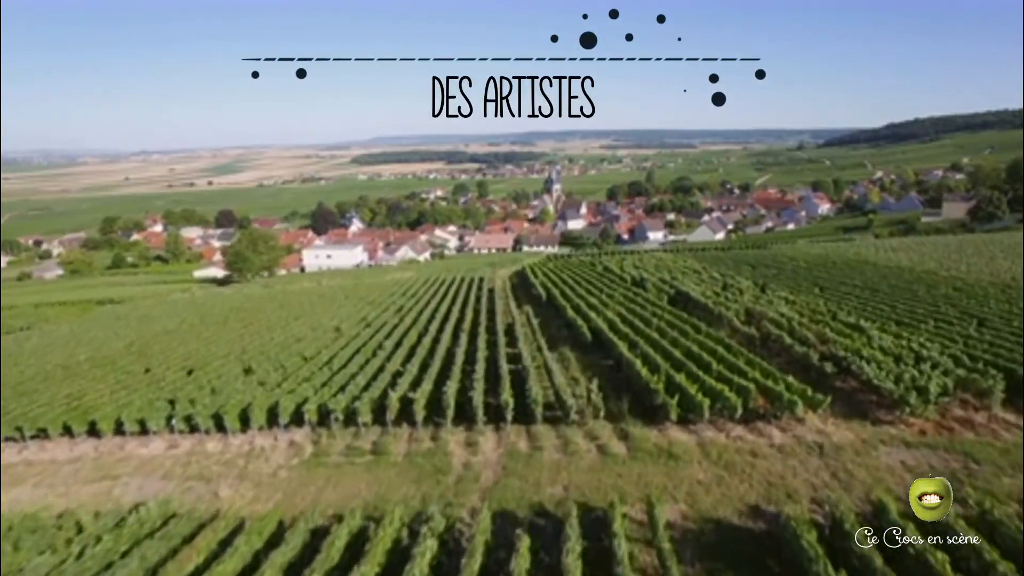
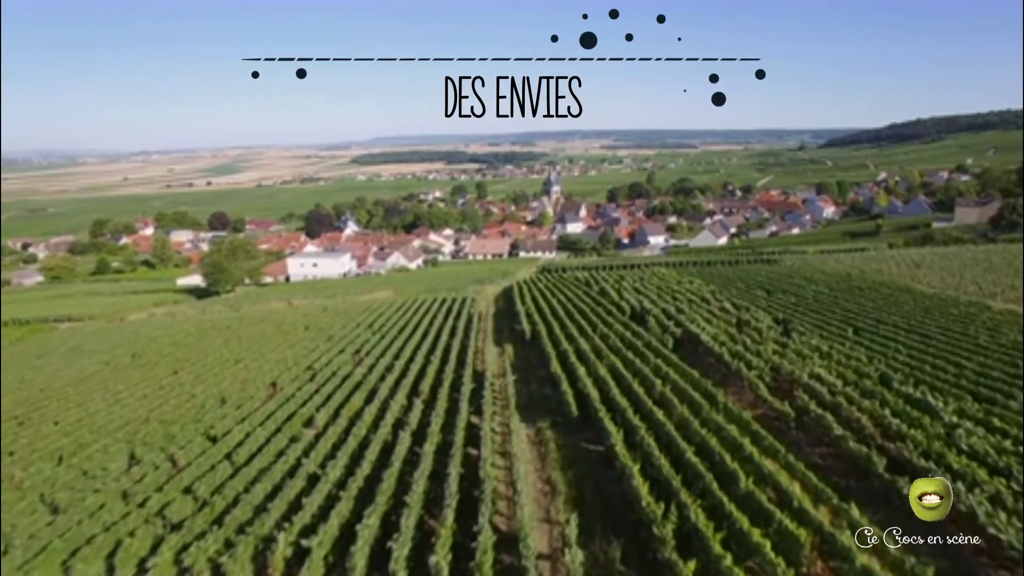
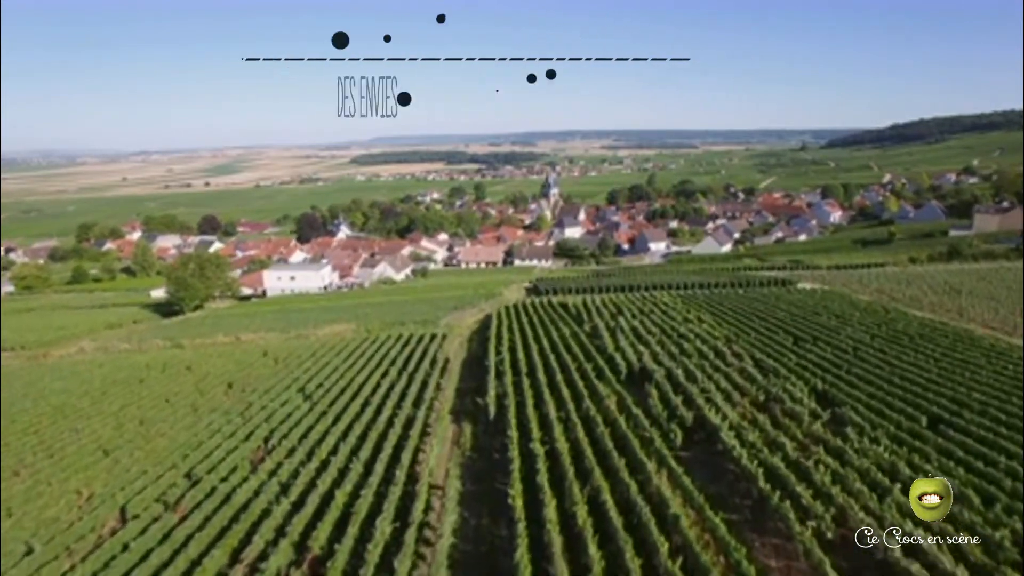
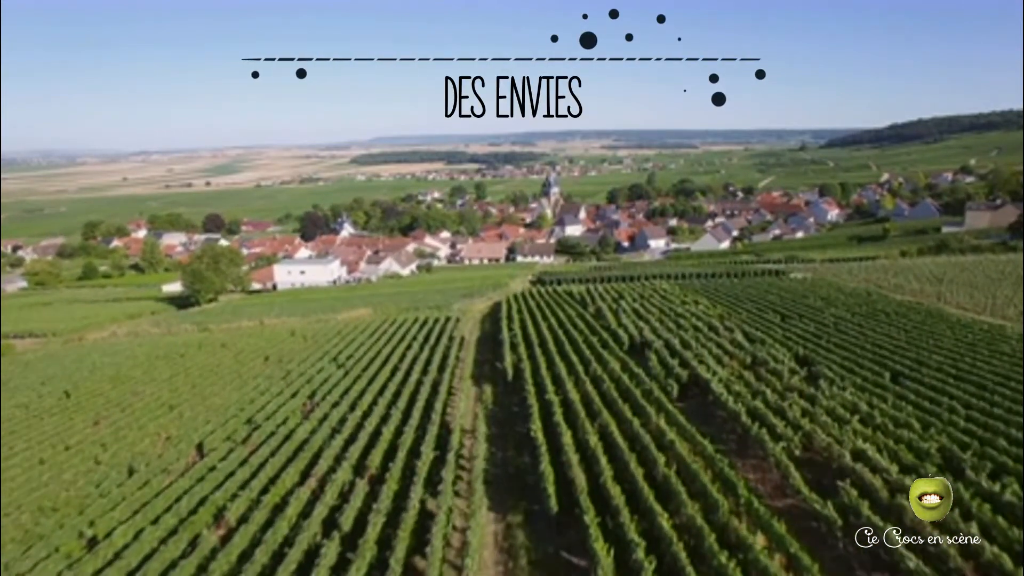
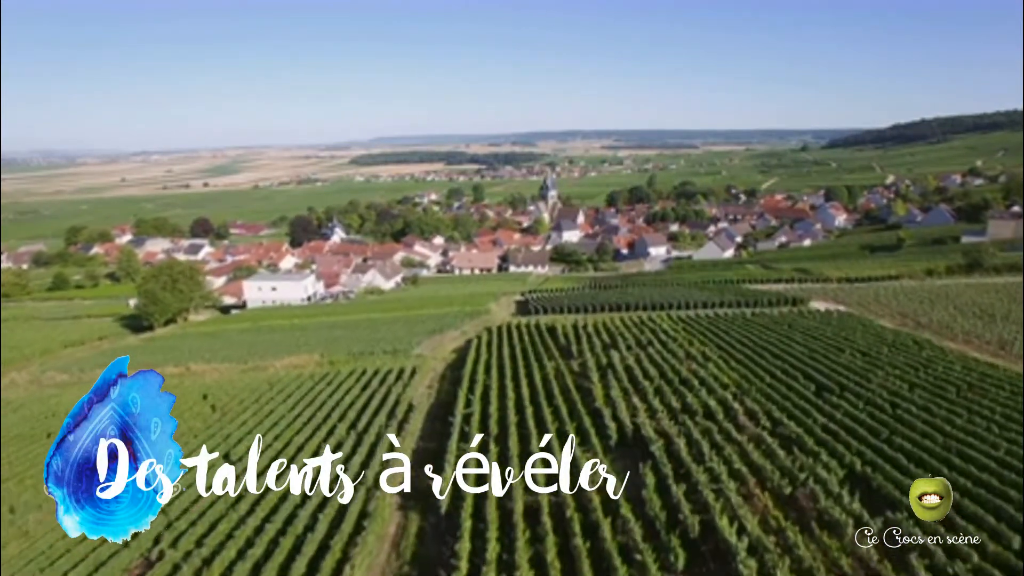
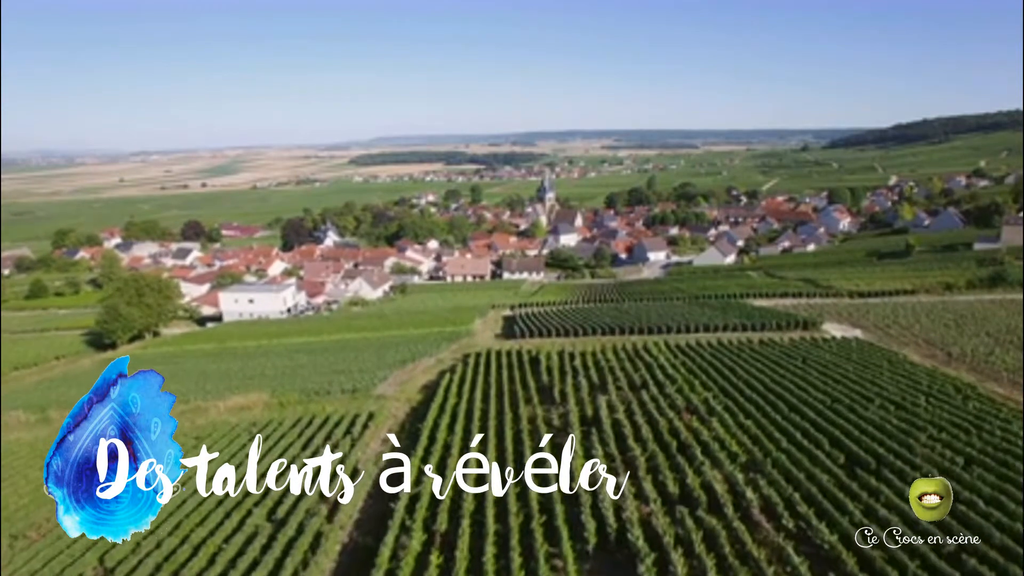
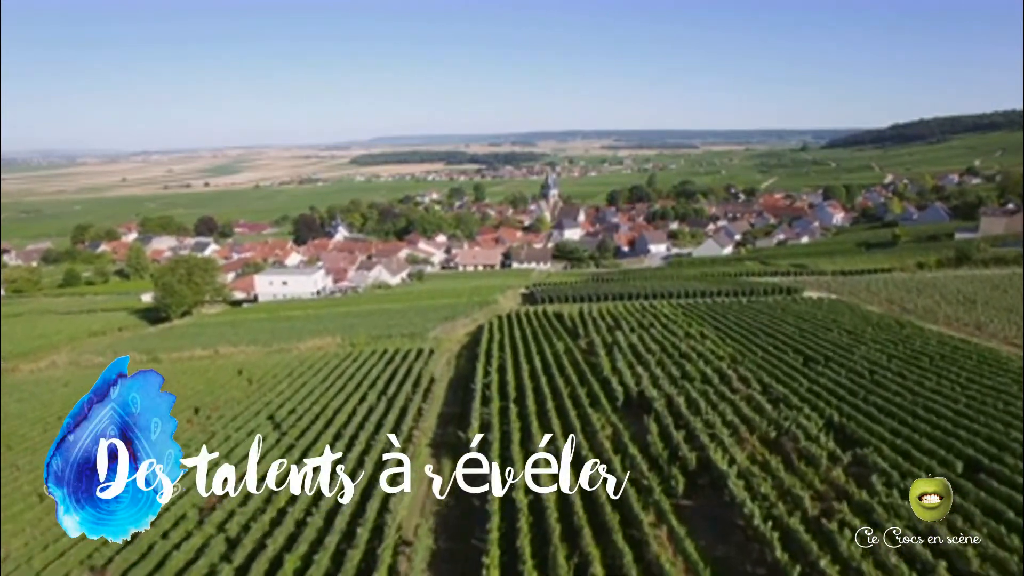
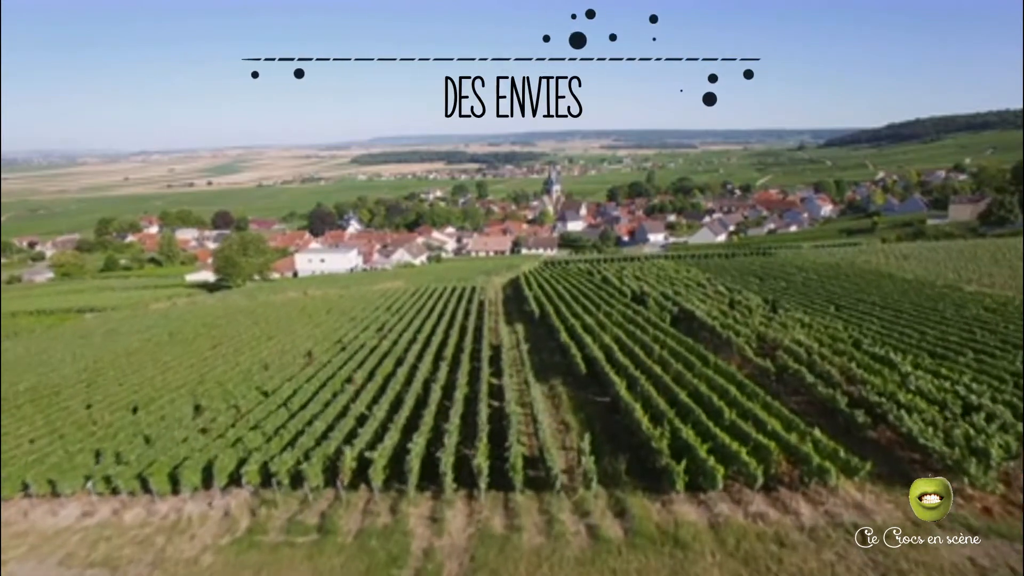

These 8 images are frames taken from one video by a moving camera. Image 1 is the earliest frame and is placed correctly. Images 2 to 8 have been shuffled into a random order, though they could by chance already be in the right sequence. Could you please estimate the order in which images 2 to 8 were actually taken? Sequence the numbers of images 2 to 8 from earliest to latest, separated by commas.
8, 2, 4, 3, 7, 5, 6
